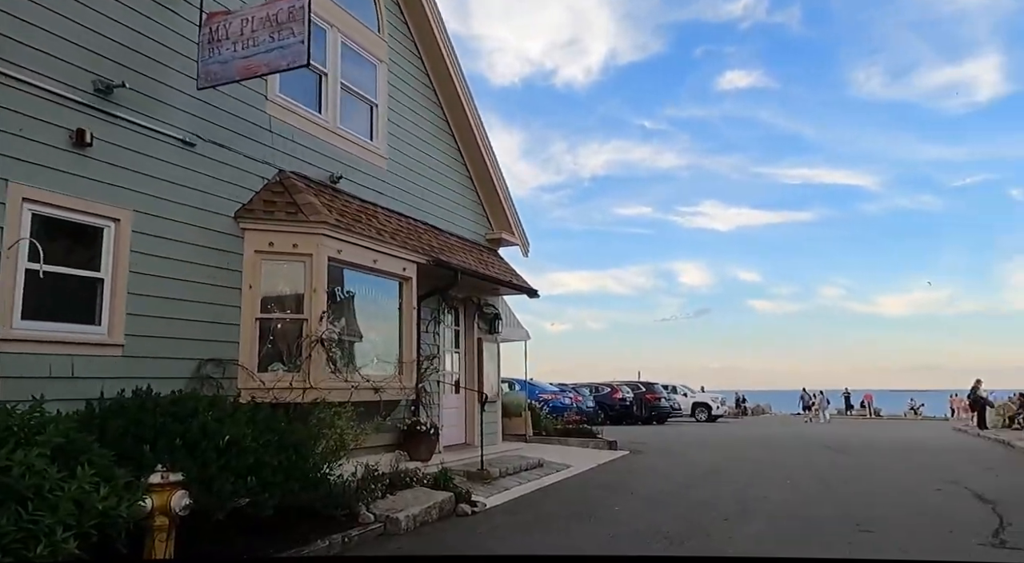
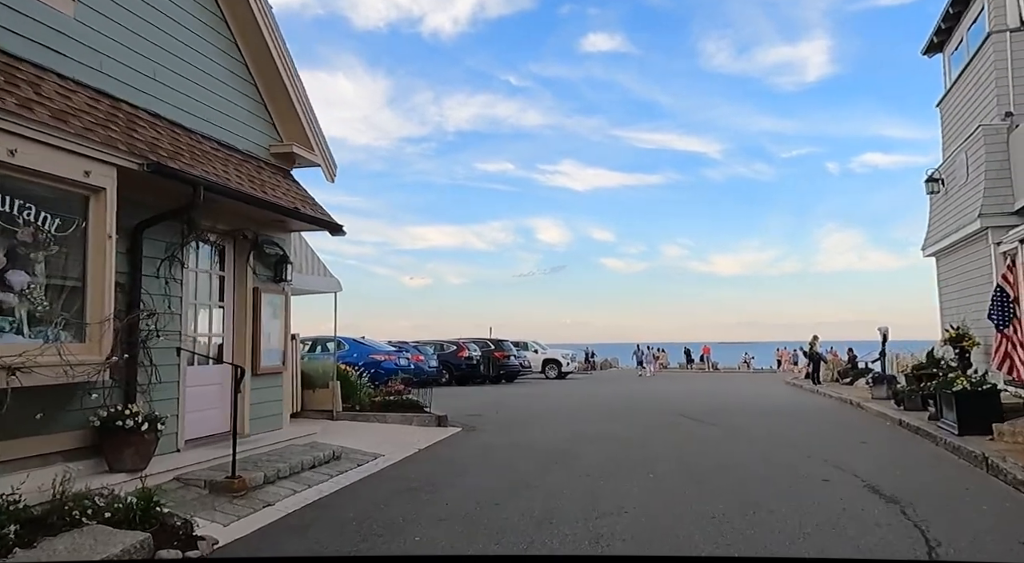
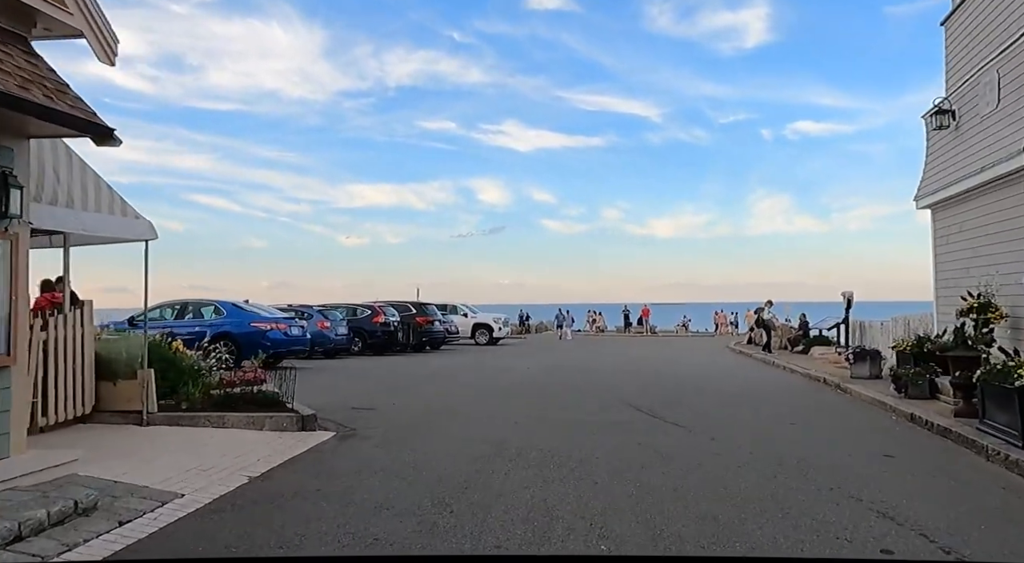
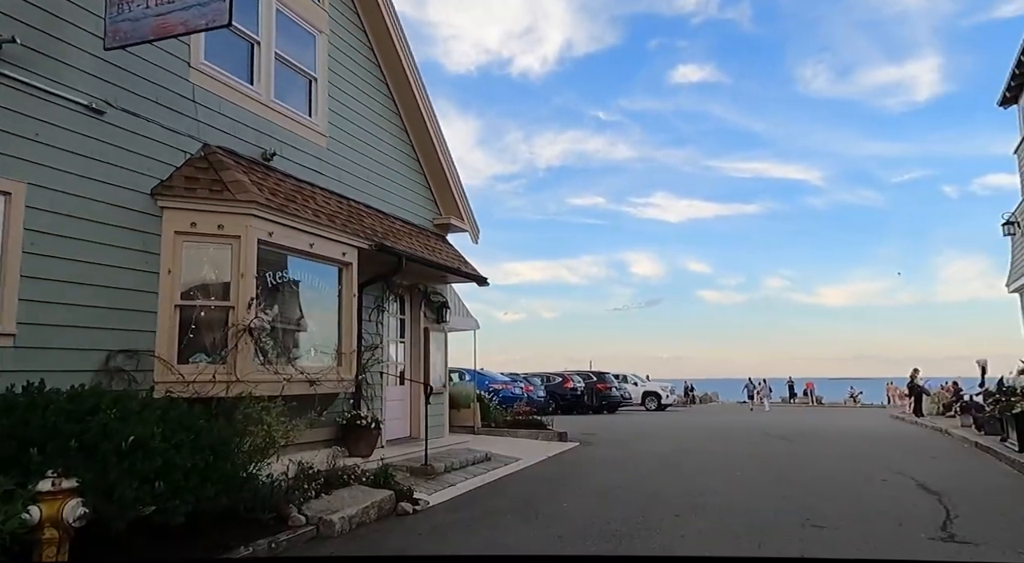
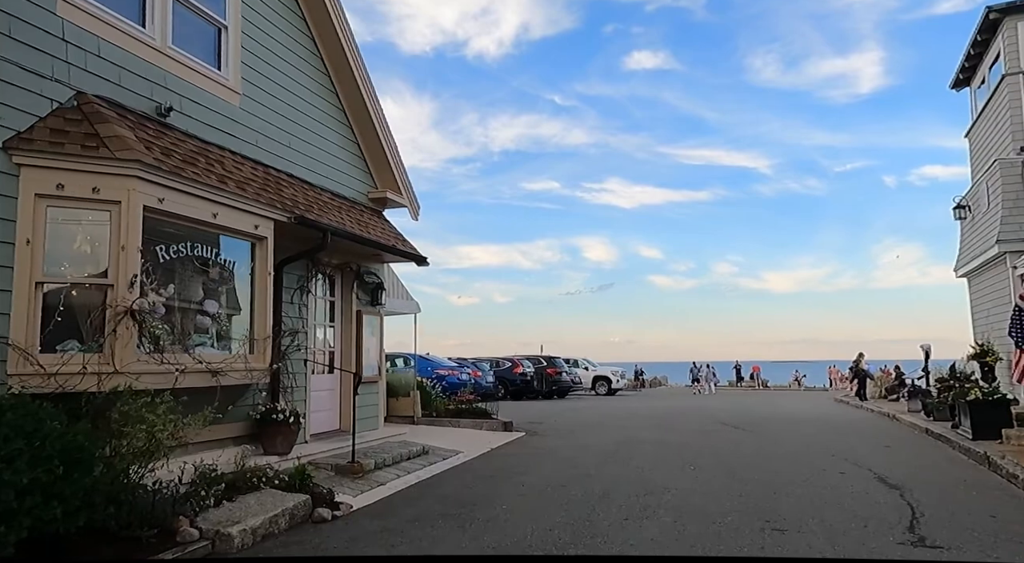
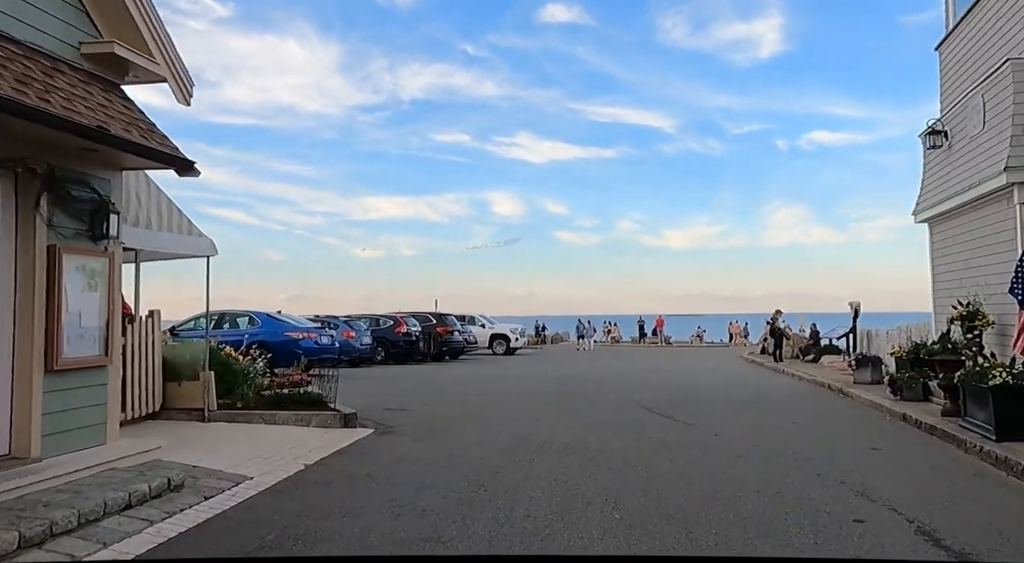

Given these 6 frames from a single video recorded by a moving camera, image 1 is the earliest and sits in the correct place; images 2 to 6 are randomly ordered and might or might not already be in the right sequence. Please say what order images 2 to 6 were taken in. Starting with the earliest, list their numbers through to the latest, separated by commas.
4, 5, 2, 6, 3
